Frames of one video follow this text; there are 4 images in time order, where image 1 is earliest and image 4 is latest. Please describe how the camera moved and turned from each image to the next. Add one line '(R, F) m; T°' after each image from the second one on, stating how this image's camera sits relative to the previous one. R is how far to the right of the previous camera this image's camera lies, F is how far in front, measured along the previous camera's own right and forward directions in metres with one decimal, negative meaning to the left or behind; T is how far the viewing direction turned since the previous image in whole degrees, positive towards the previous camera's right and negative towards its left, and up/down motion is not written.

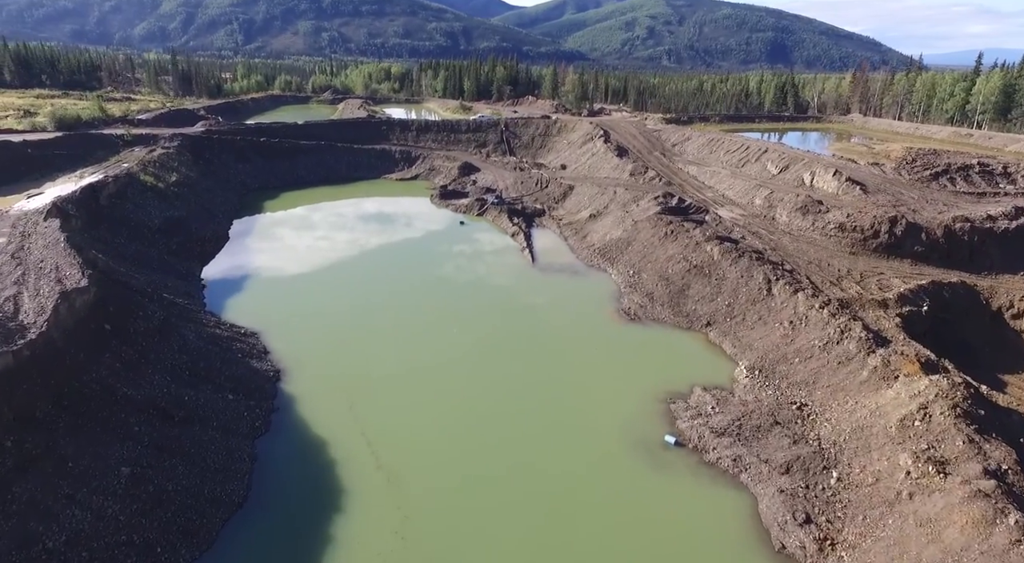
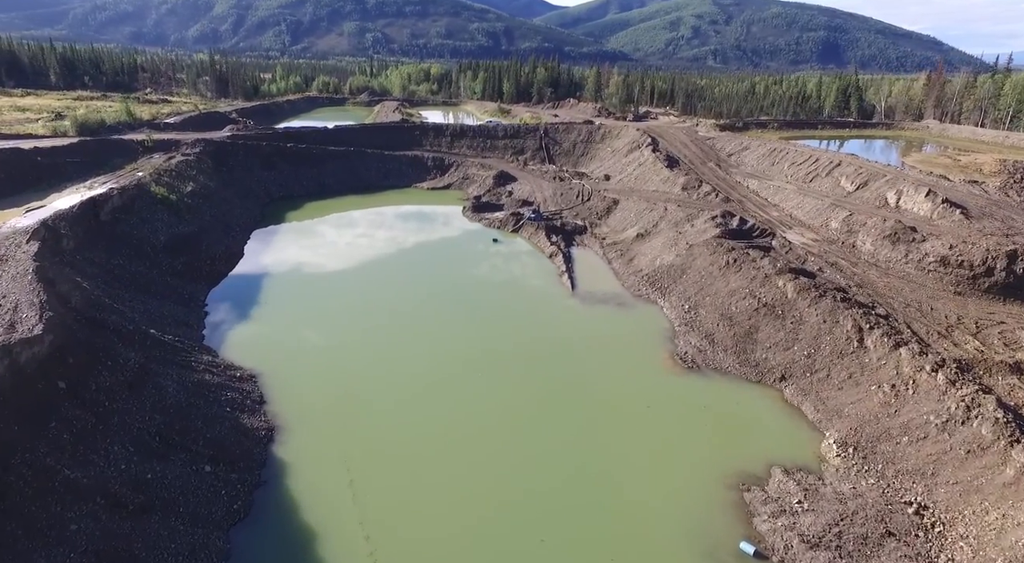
(0.0, +4.2) m; -3°
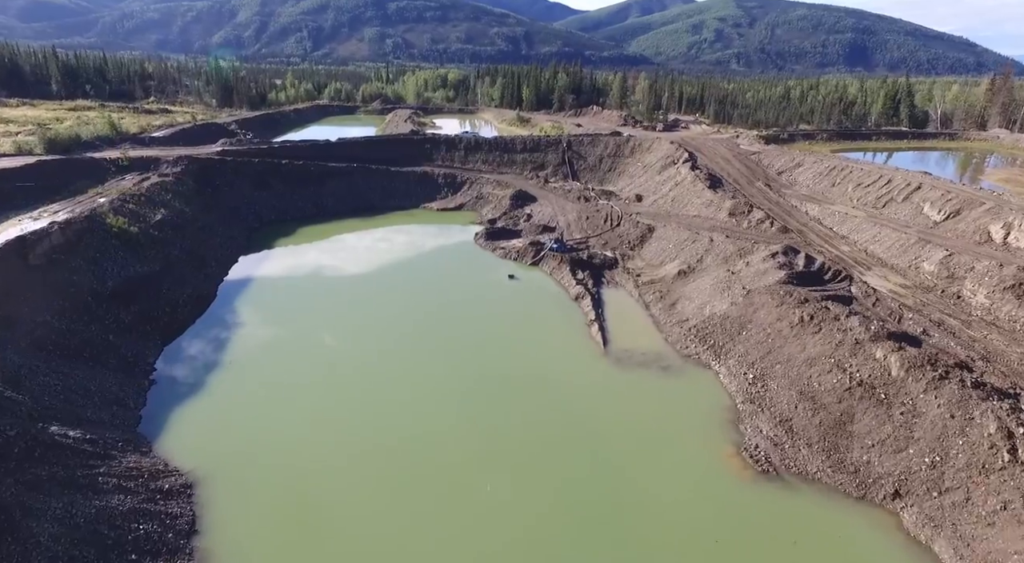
(0.0, +6.1) m; -2°
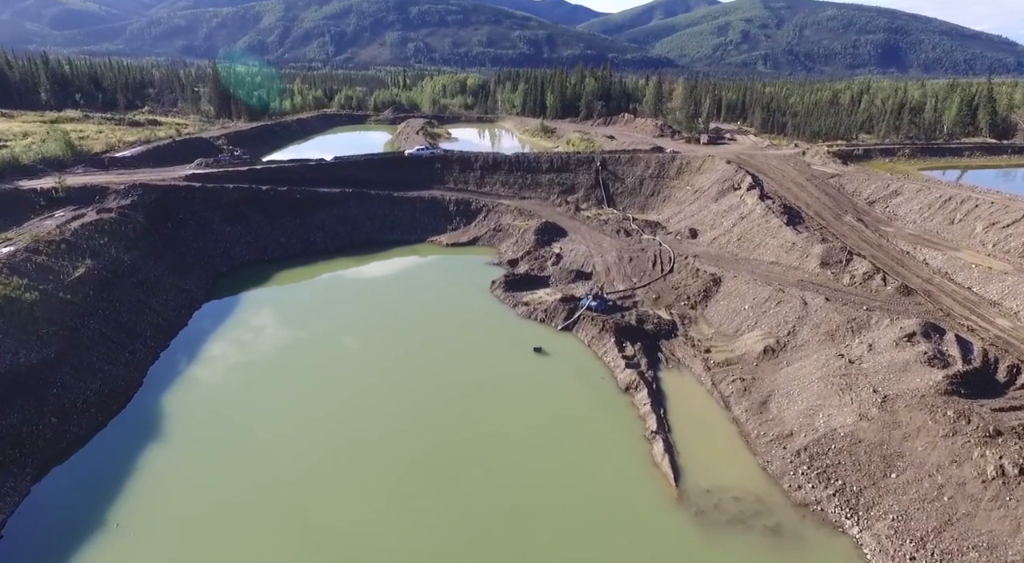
(-0.3, +8.8) m; -2°
